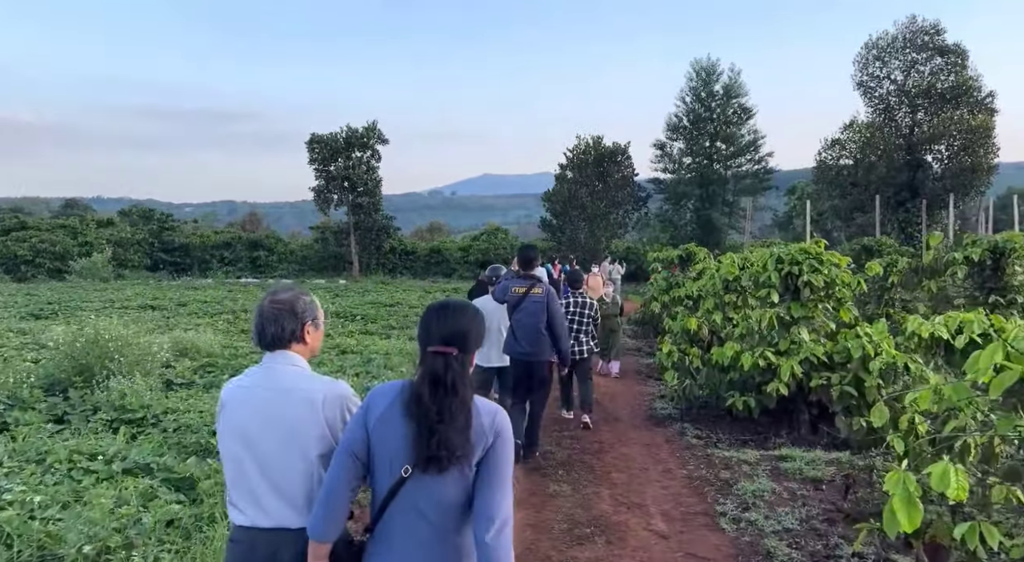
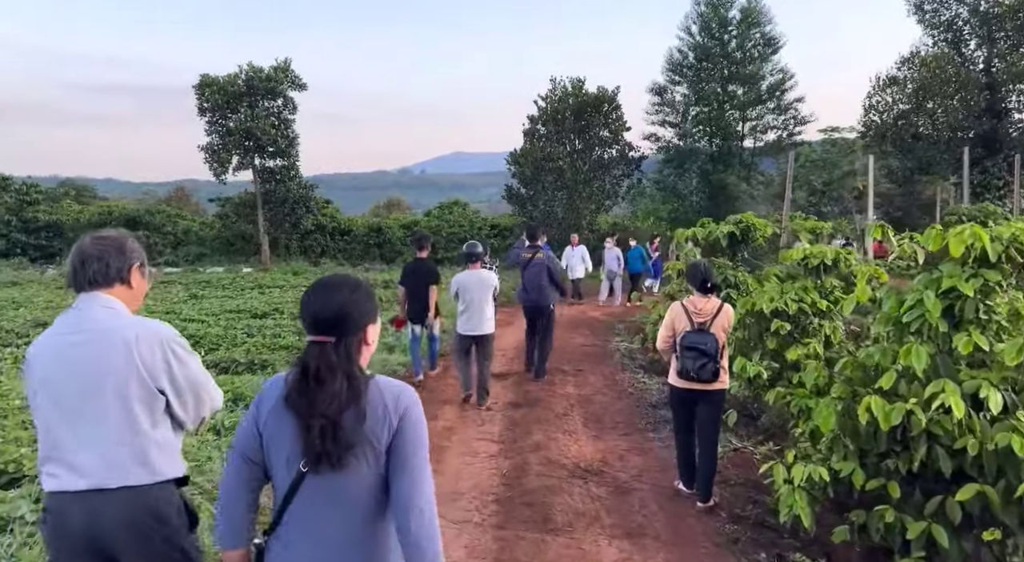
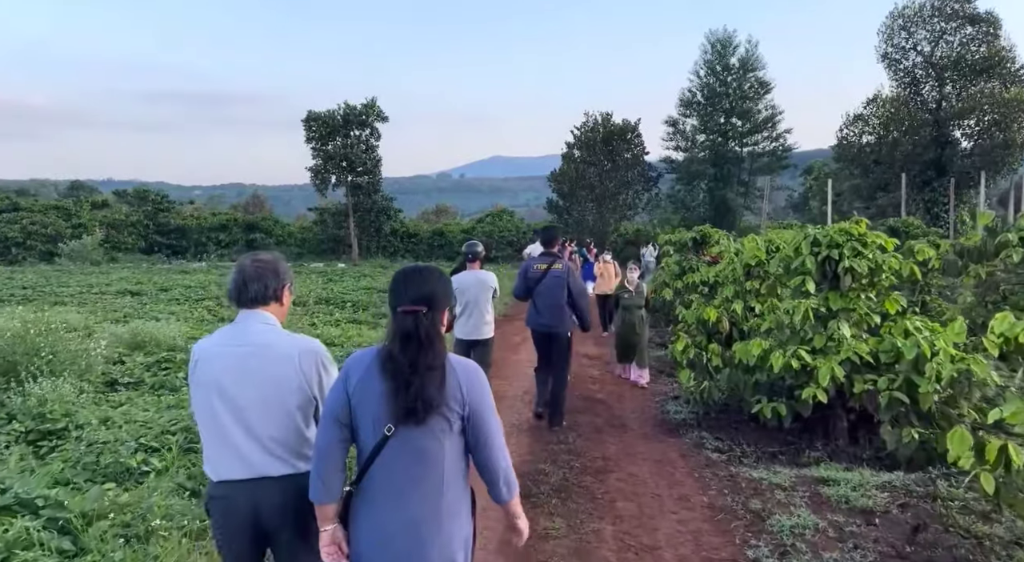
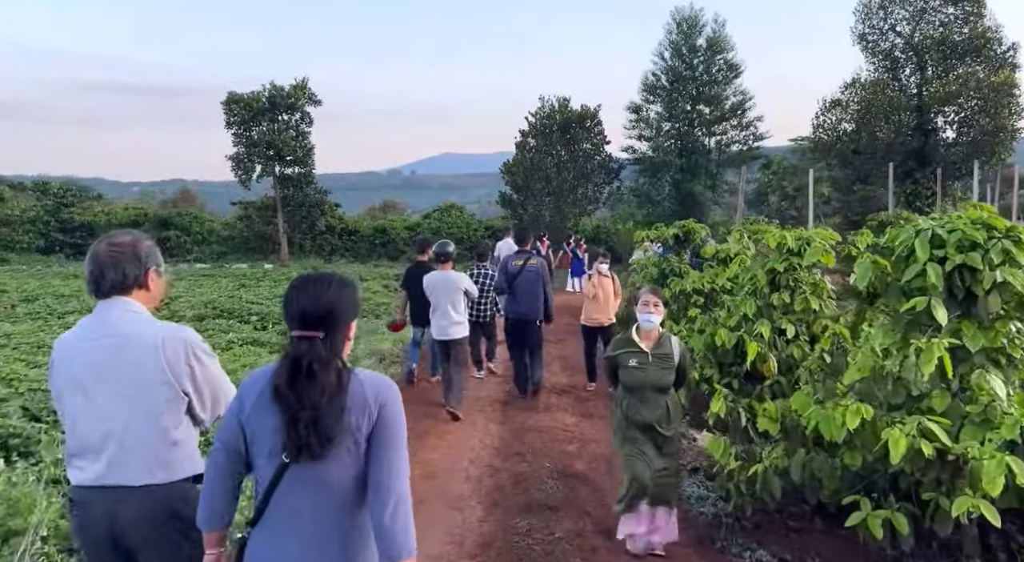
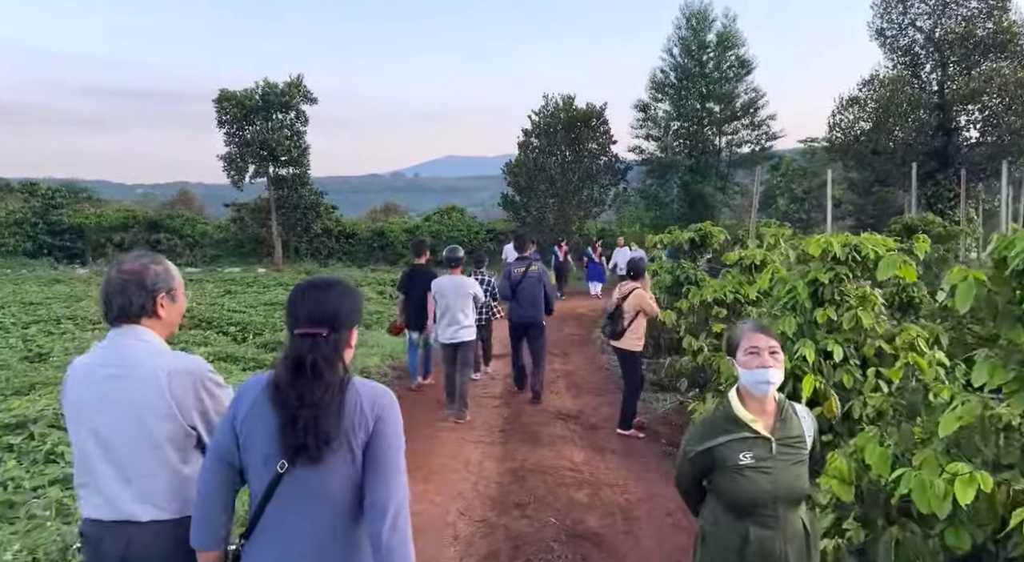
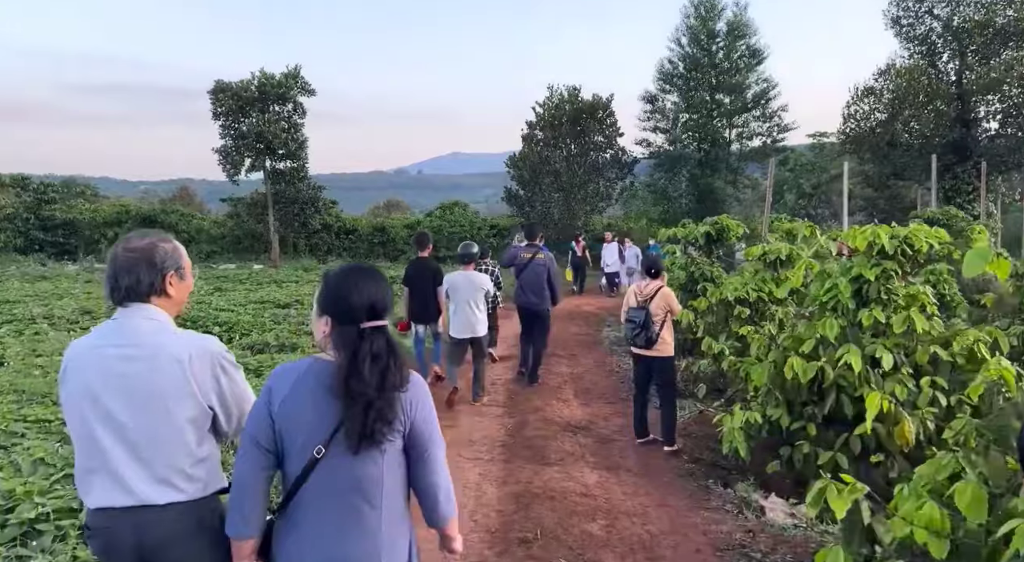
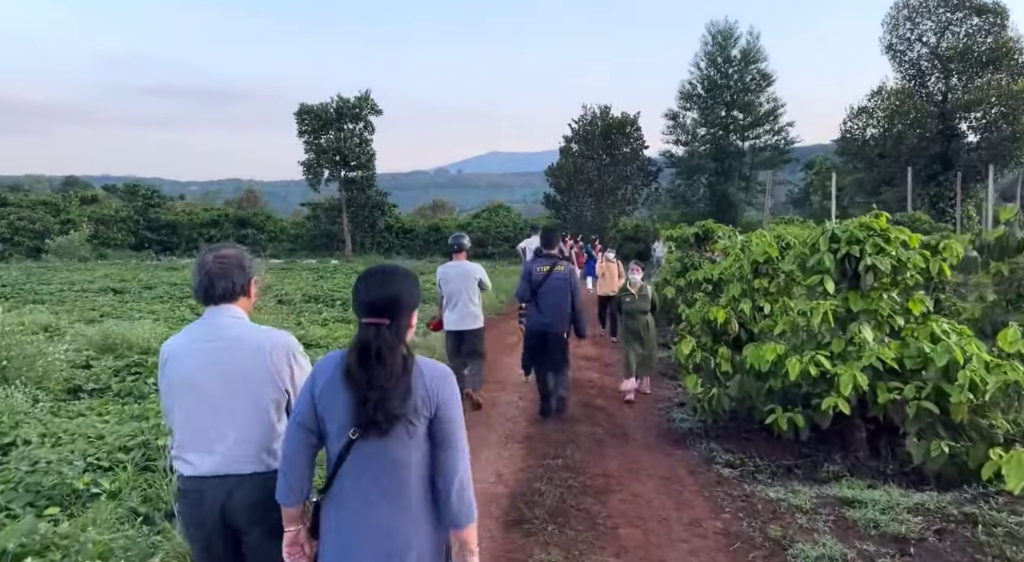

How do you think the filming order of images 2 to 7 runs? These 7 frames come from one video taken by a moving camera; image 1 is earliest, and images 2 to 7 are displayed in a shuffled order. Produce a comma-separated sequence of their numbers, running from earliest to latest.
3, 7, 4, 5, 6, 2
